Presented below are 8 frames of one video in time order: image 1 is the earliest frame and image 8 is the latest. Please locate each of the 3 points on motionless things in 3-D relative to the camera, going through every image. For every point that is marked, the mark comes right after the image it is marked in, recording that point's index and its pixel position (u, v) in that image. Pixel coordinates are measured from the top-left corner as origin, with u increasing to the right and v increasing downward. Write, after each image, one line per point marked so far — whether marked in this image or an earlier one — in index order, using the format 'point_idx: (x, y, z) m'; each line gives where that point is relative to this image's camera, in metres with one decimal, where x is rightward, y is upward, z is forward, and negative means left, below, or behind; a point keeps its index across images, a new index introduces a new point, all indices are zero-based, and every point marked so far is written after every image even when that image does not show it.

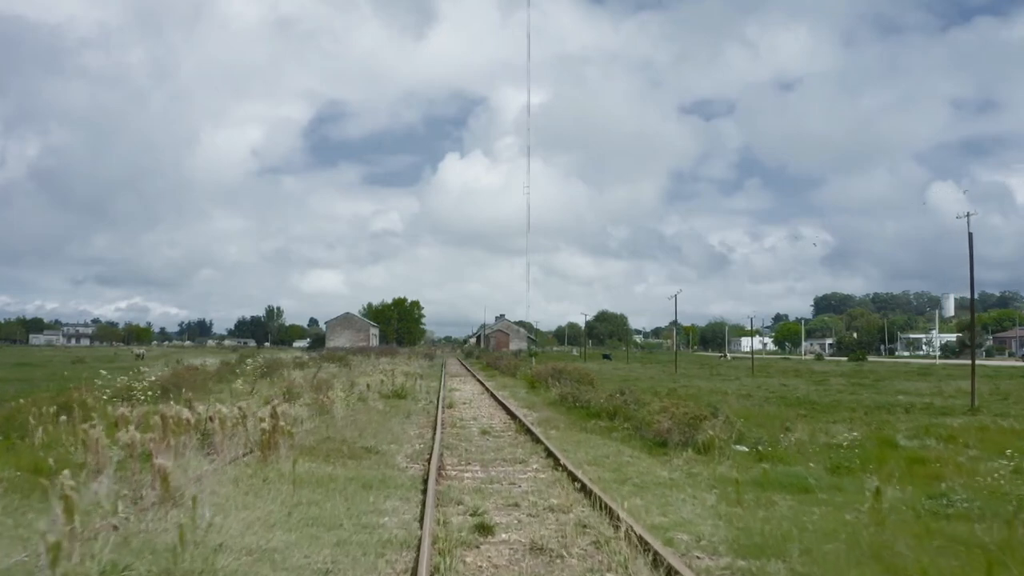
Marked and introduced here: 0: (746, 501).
0: (+2.9, -2.7, +10.1) m
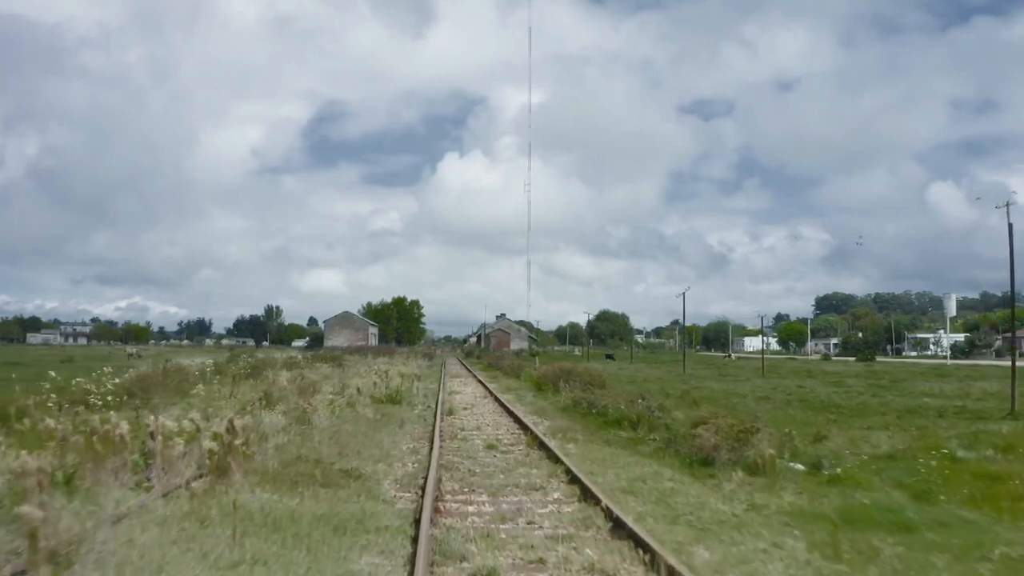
0: (+3.1, -2.5, +7.5) m
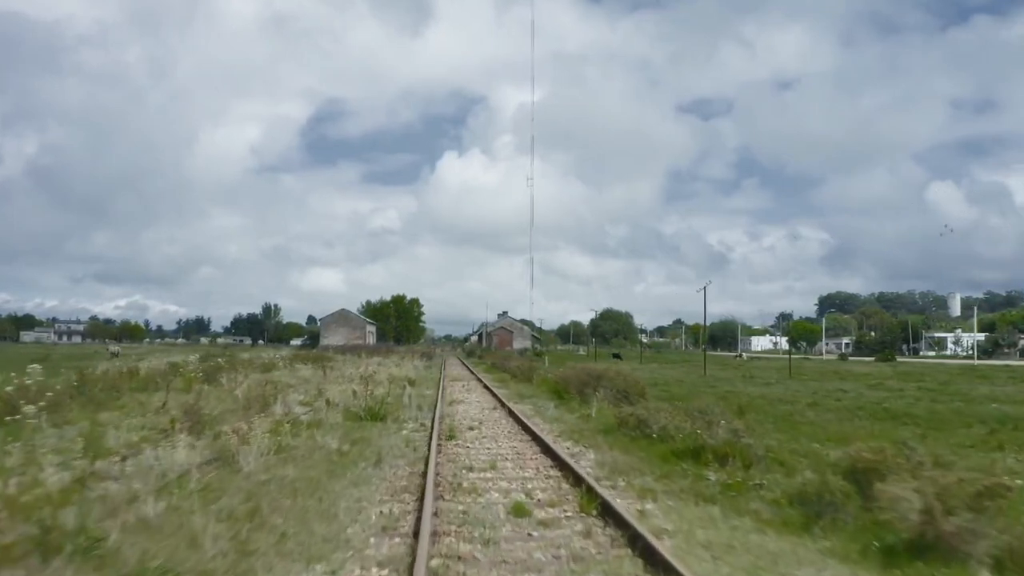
0: (+3.6, -2.0, +1.9) m
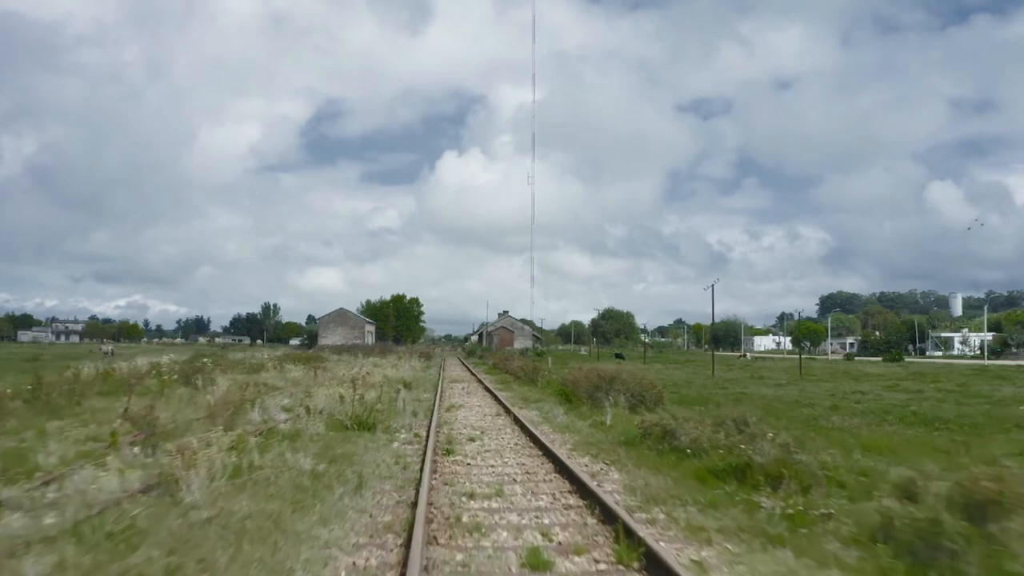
0: (+3.7, -1.9, -0.1) m
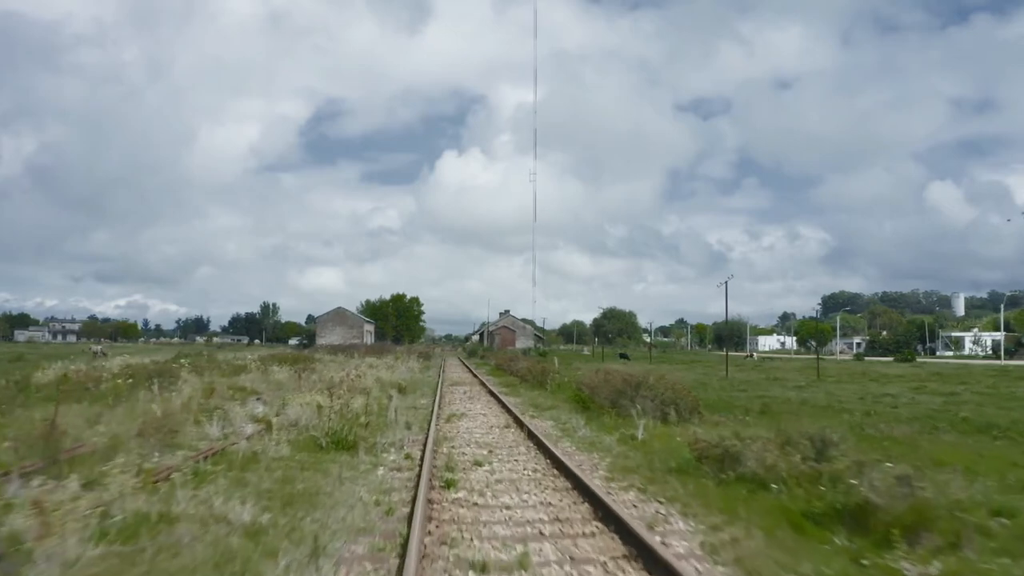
0: (+3.9, -1.7, -3.1) m
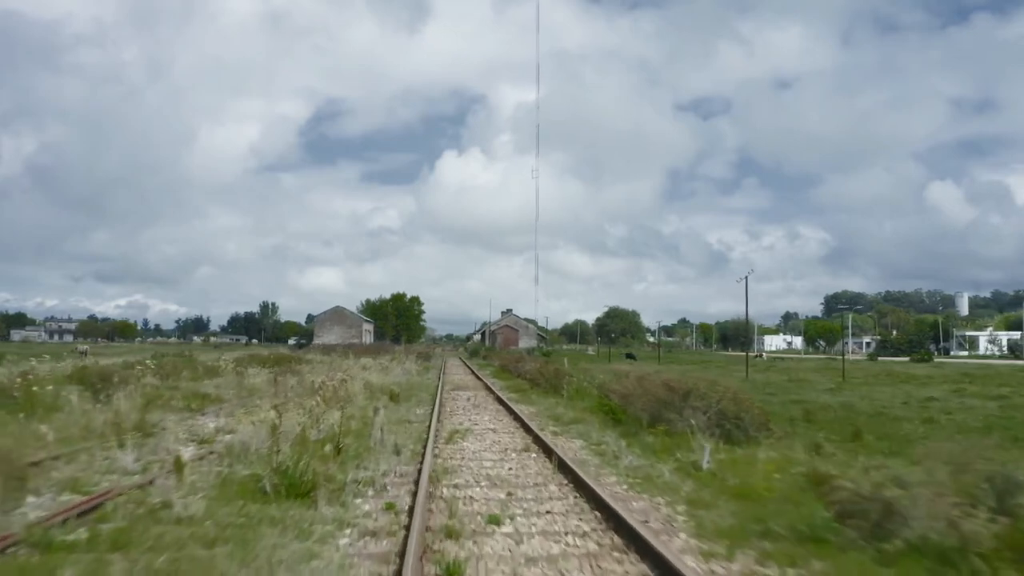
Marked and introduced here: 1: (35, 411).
0: (+4.2, -1.4, -6.8) m
1: (-8.3, -2.1, +14.0) m
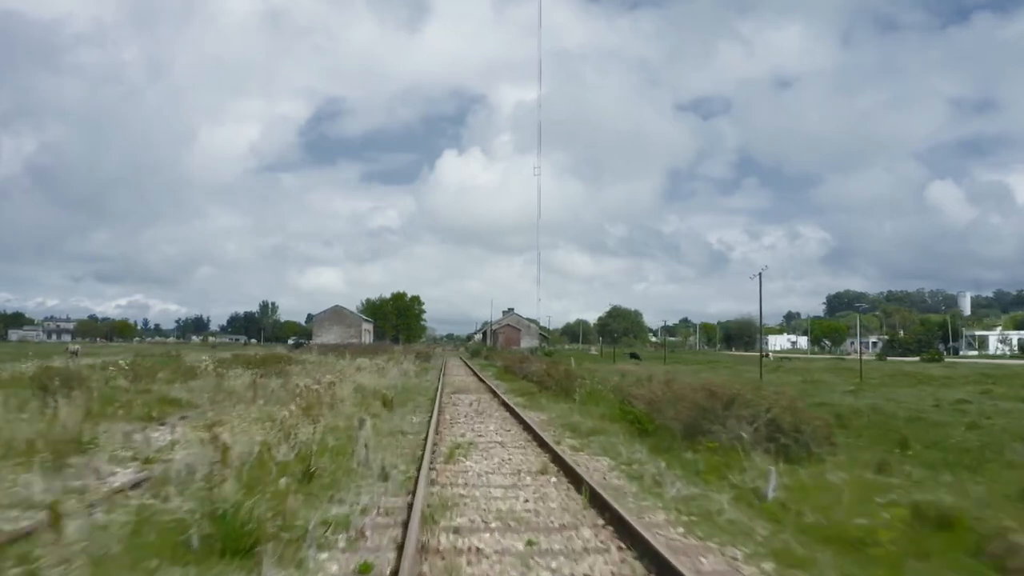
0: (+4.4, -1.2, -9.2) m
1: (-8.1, -2.0, +11.7) m
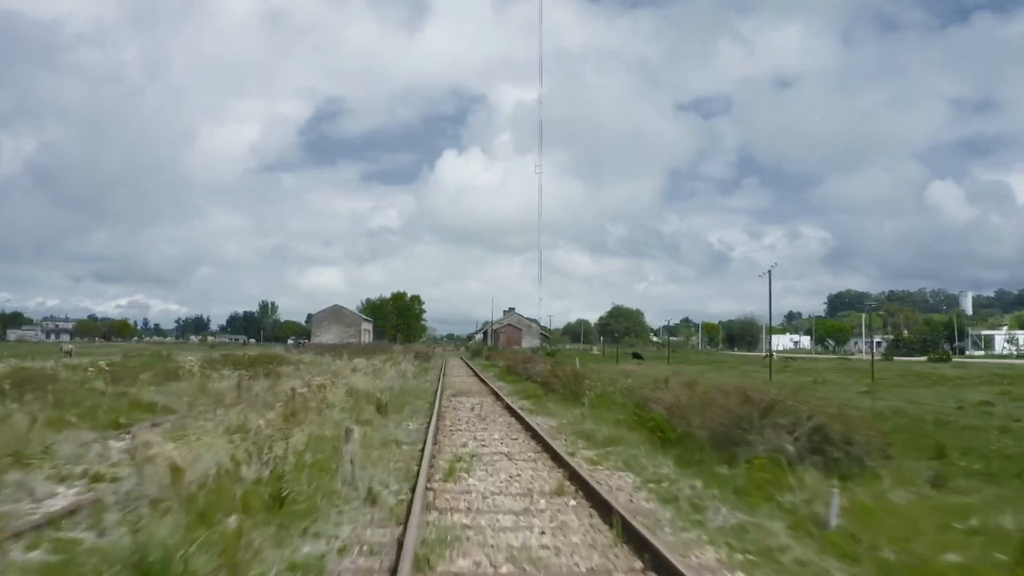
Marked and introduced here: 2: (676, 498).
0: (+4.5, -1.1, -10.6) m
1: (-8.0, -1.8, +10.2) m
2: (+1.7, -2.2, +8.4) m
